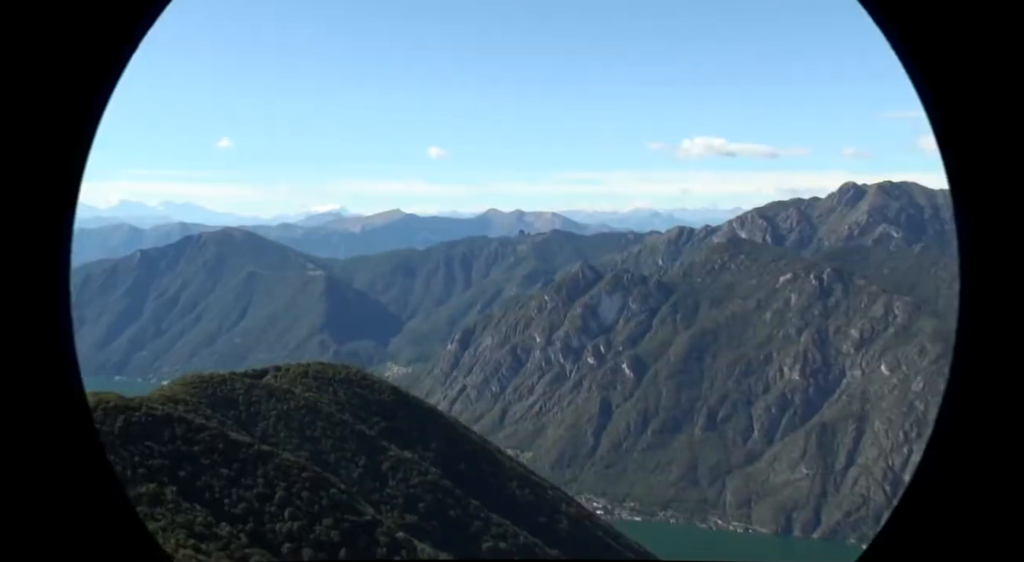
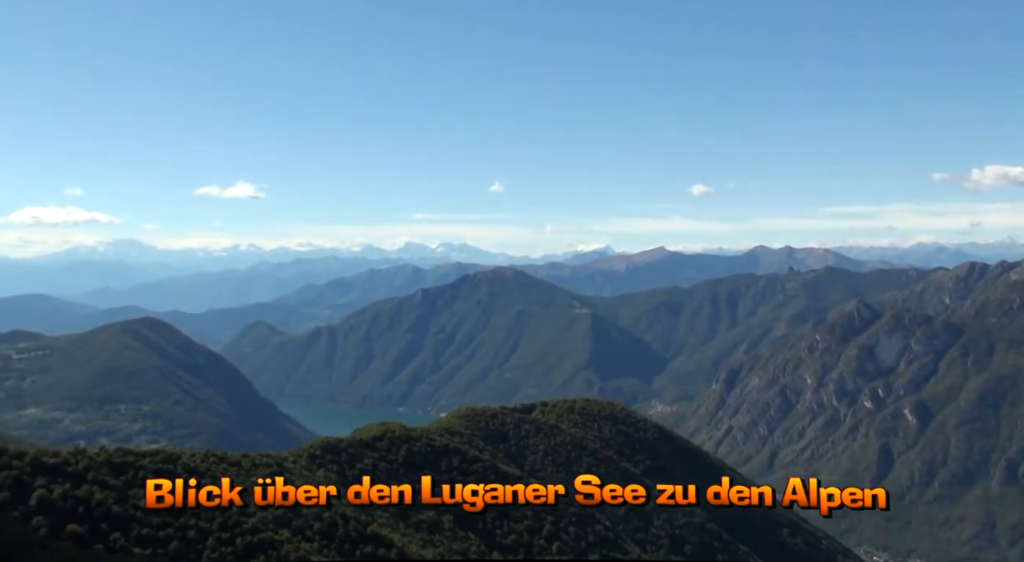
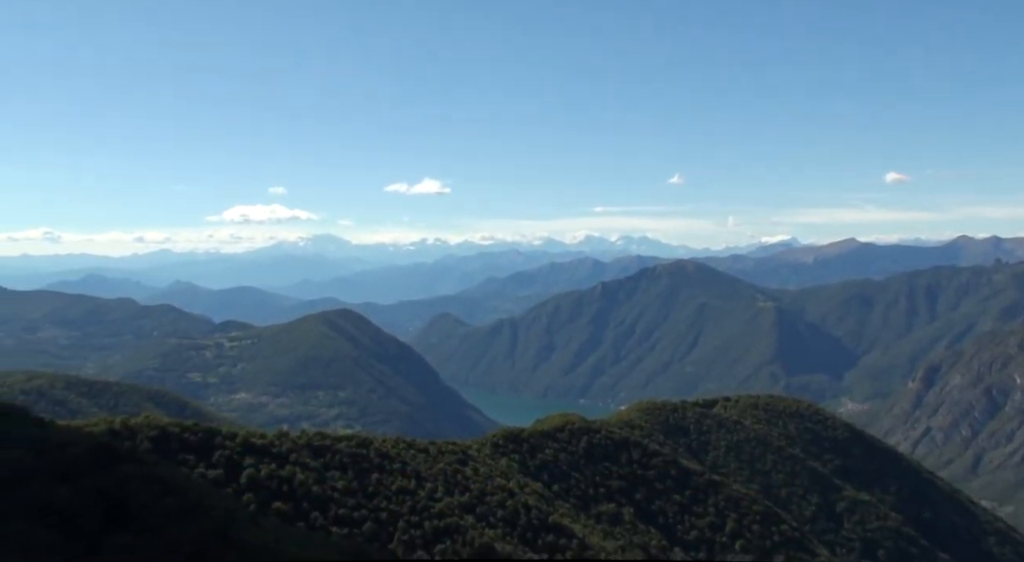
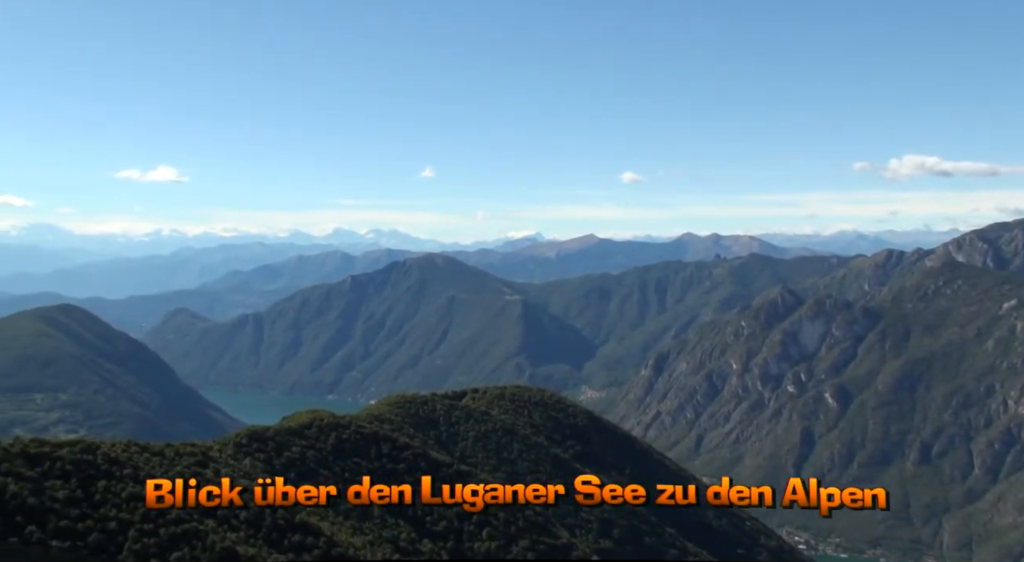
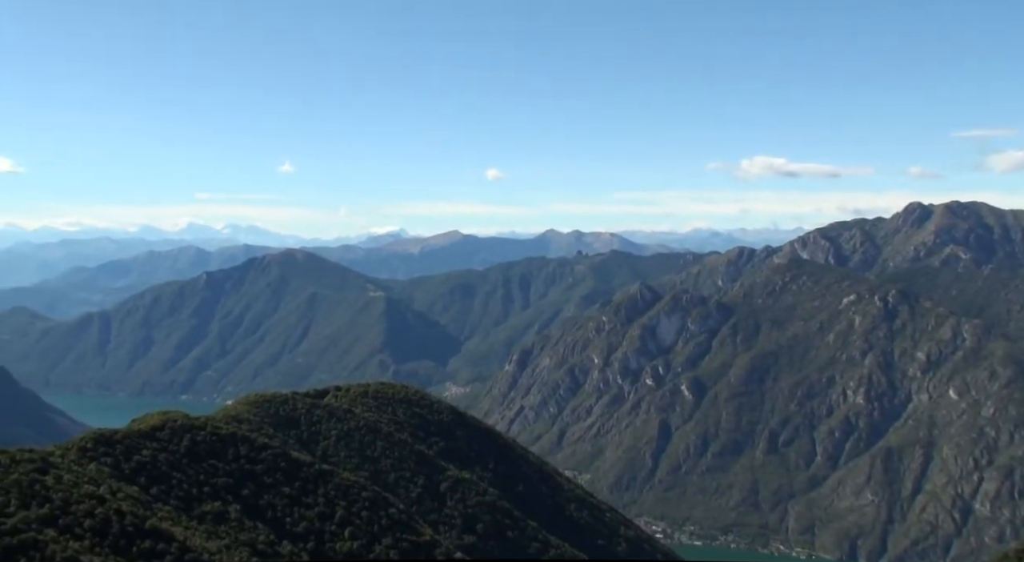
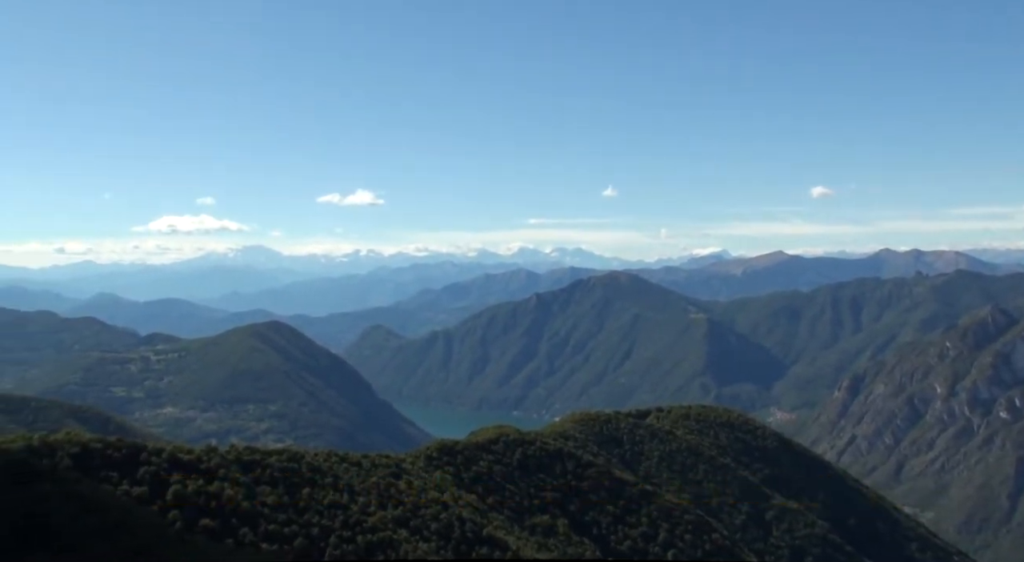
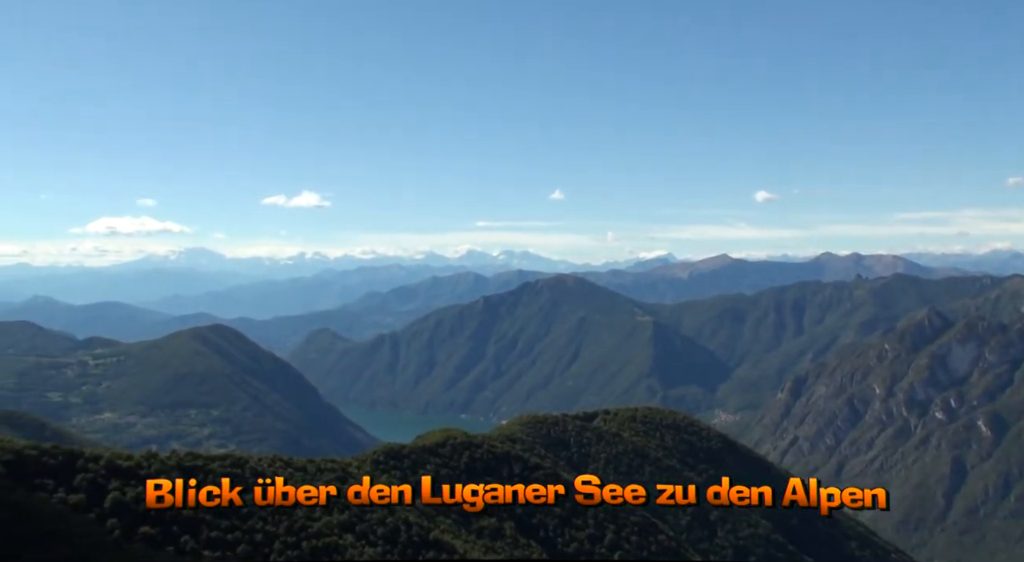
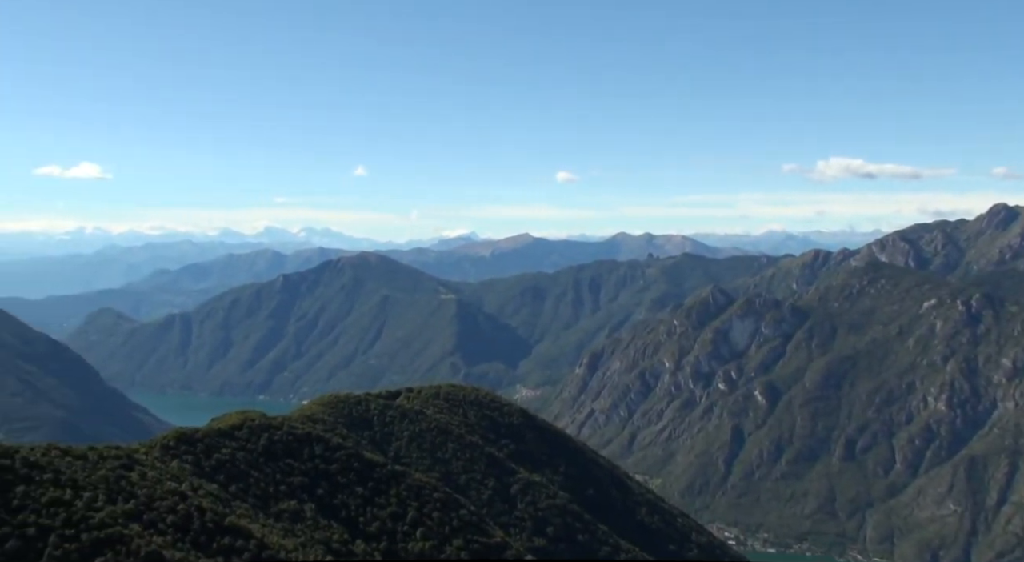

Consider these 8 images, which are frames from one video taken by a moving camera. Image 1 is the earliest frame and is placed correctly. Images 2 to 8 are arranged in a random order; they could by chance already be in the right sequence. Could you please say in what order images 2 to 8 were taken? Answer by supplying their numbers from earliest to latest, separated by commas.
5, 8, 4, 2, 7, 6, 3
